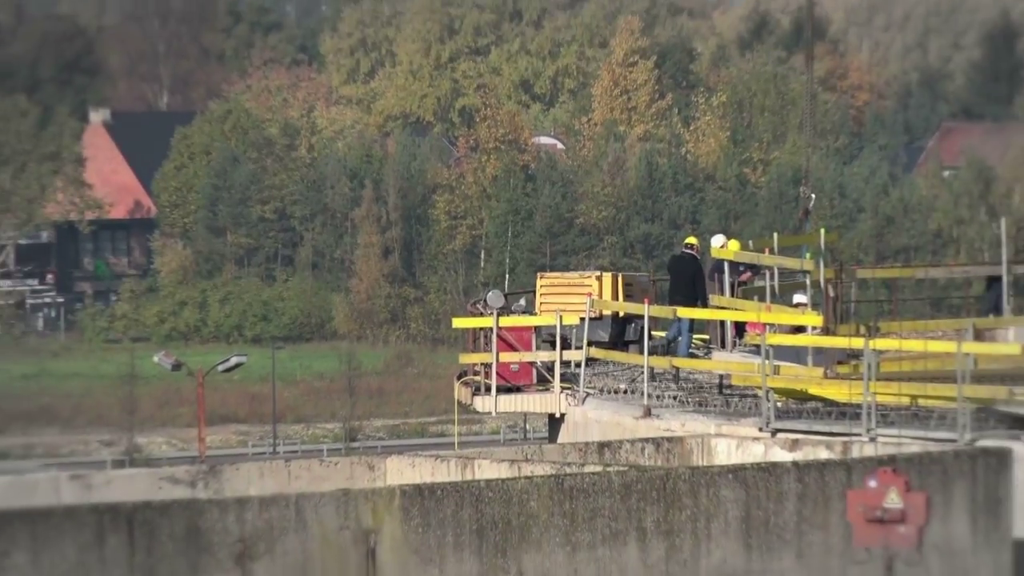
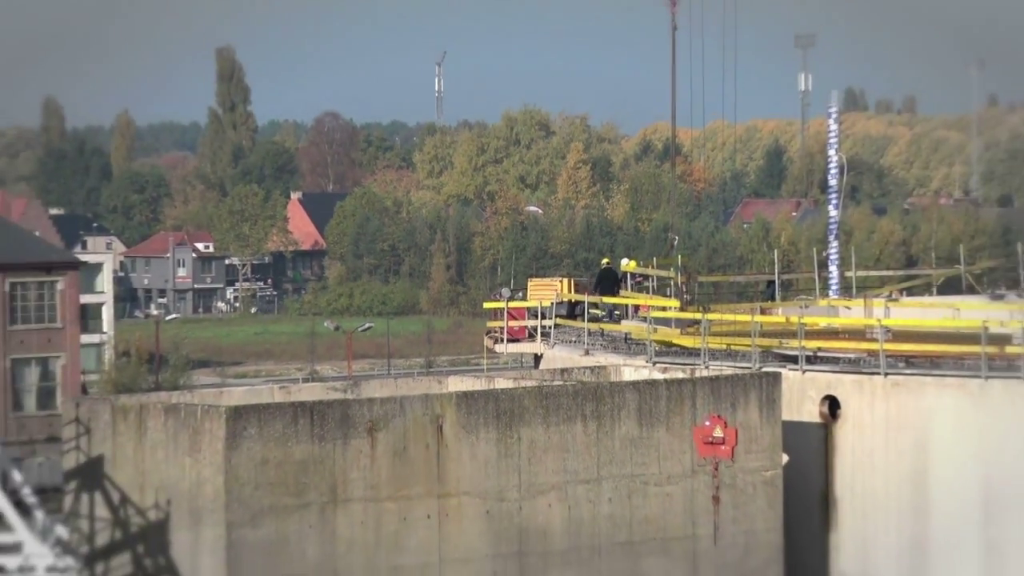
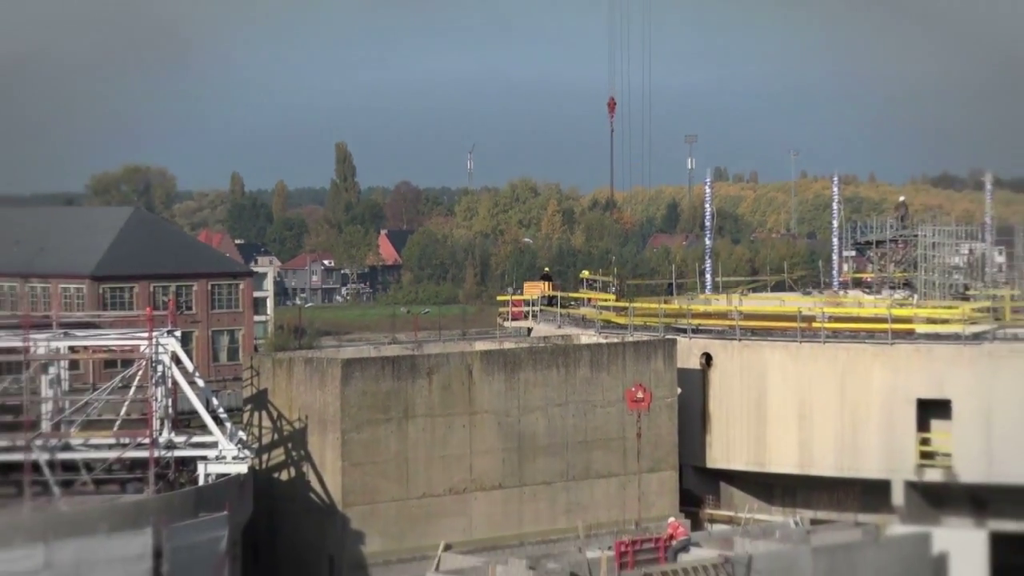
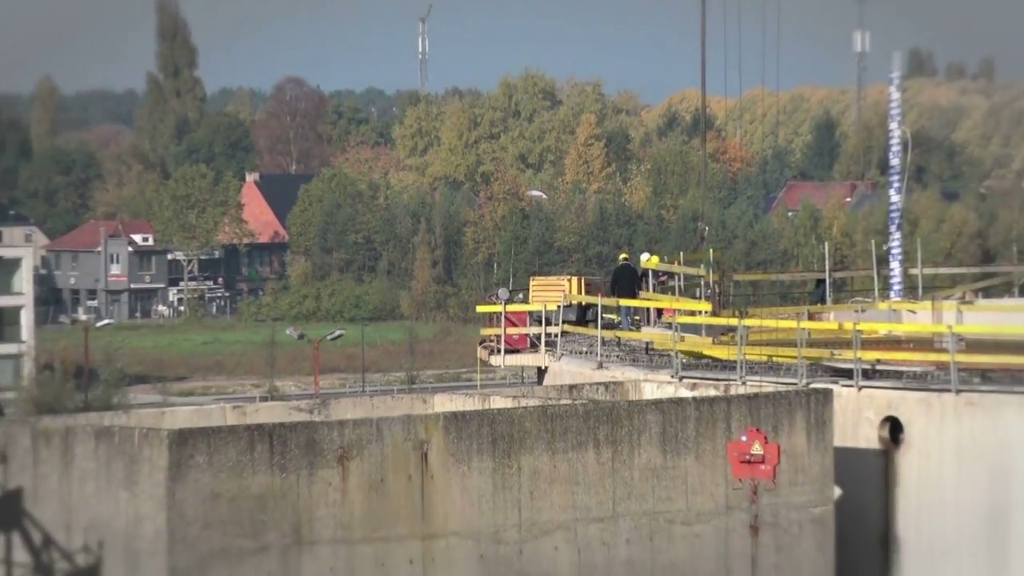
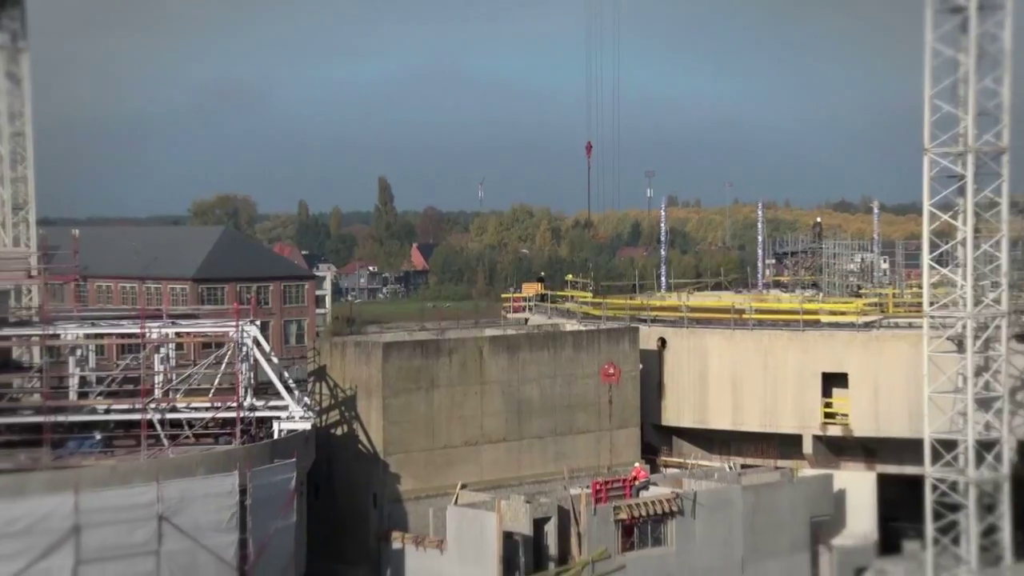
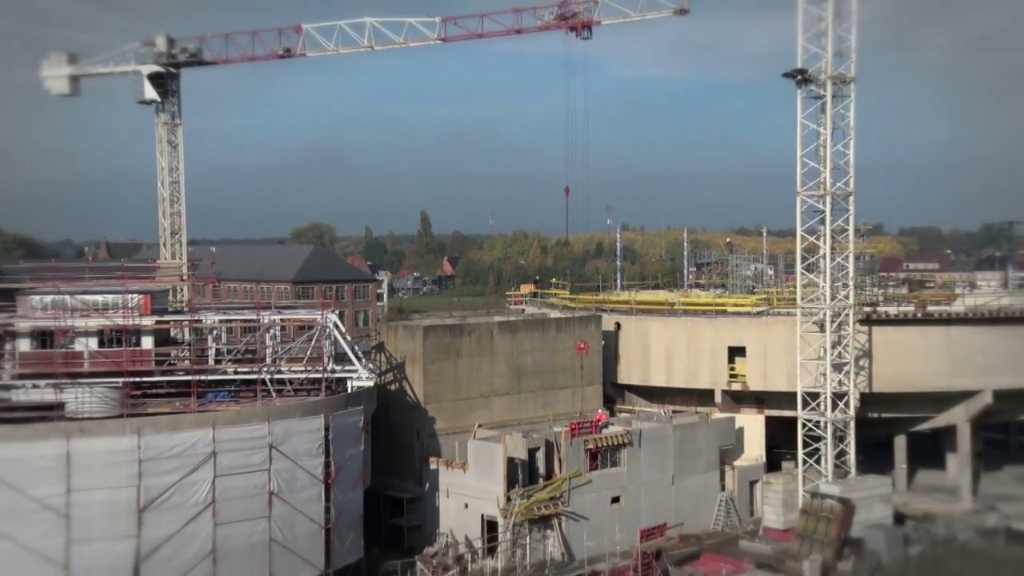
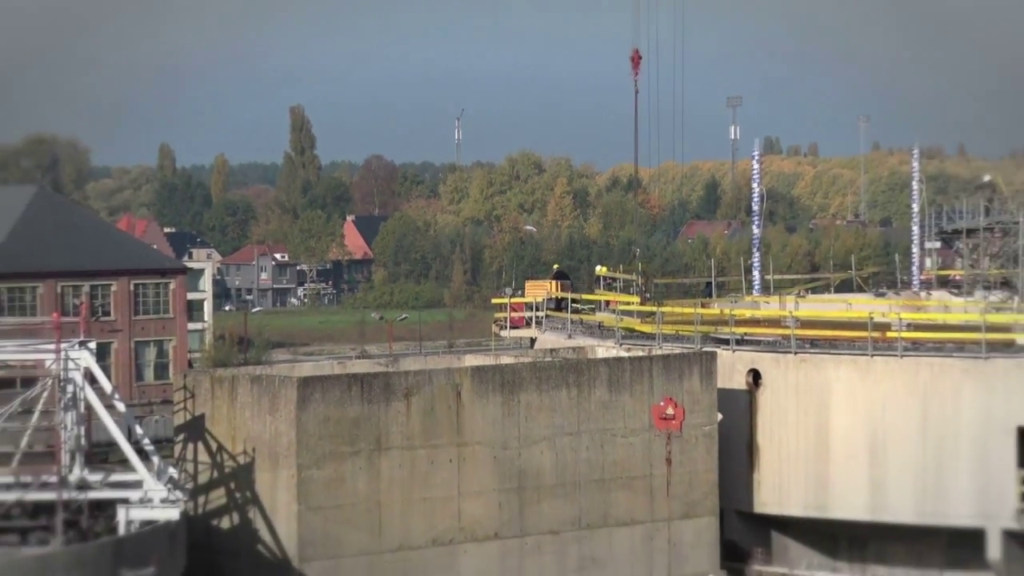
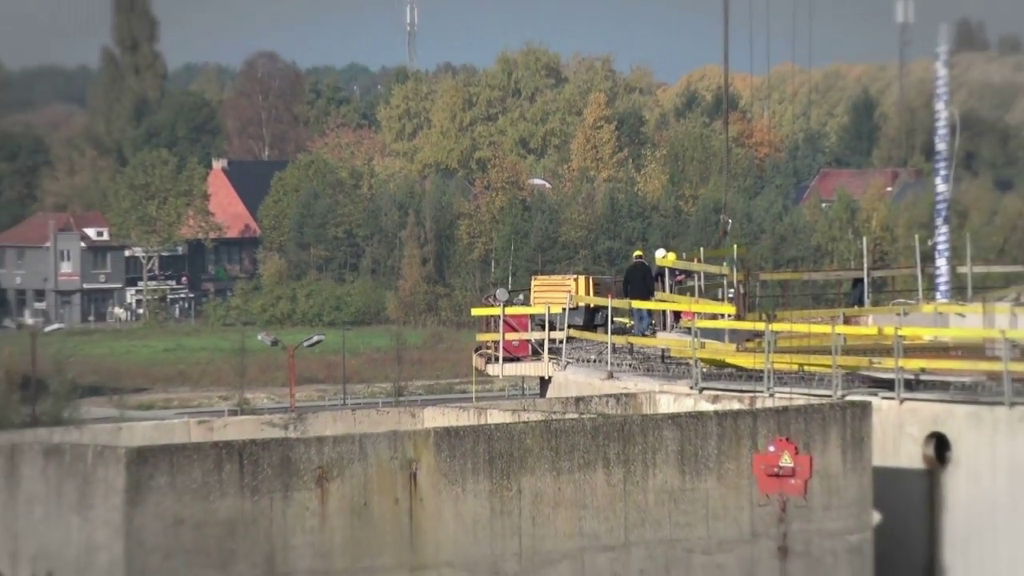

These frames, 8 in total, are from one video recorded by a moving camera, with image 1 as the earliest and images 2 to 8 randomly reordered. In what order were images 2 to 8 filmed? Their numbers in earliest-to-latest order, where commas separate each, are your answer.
8, 4, 2, 7, 3, 5, 6
